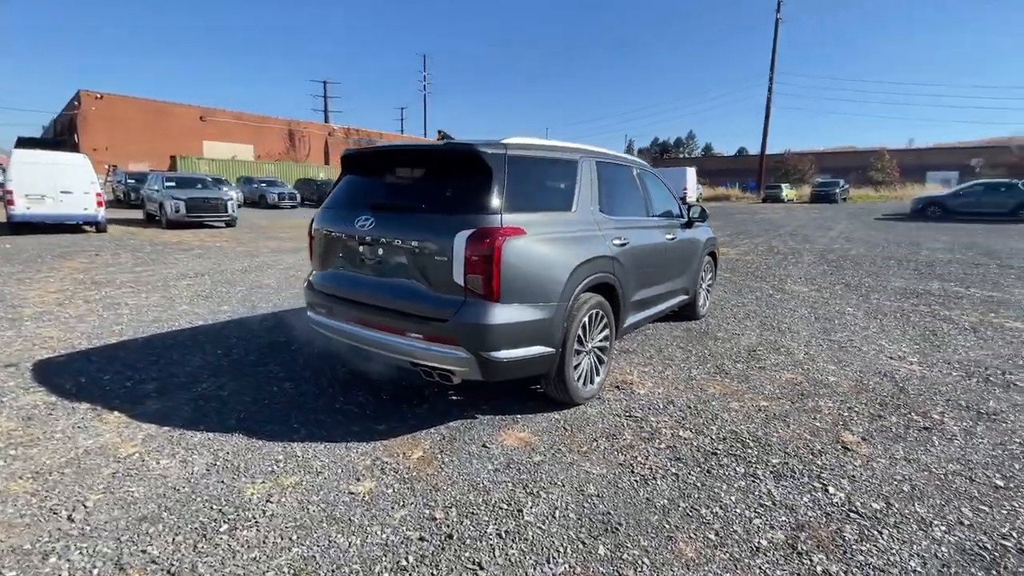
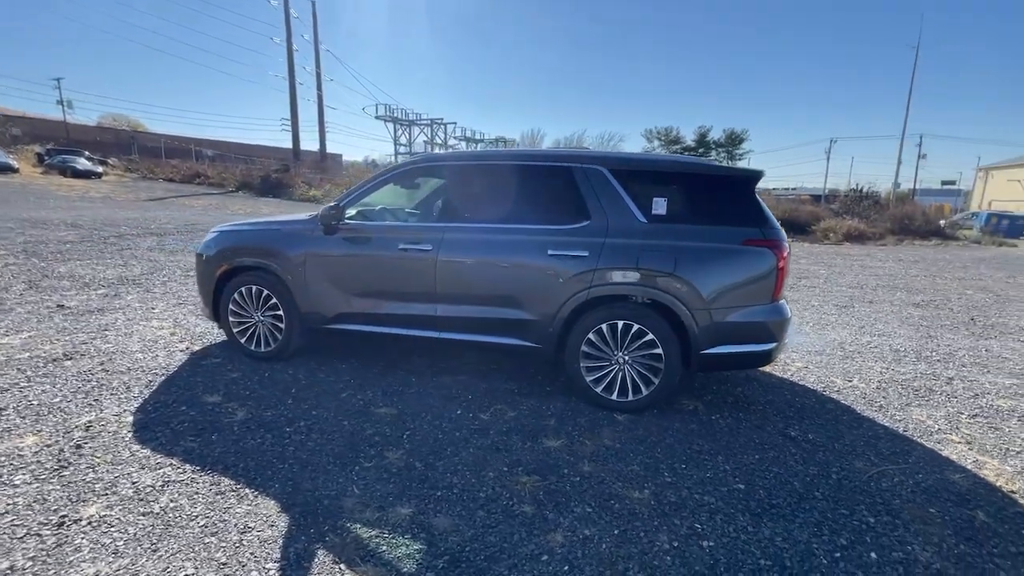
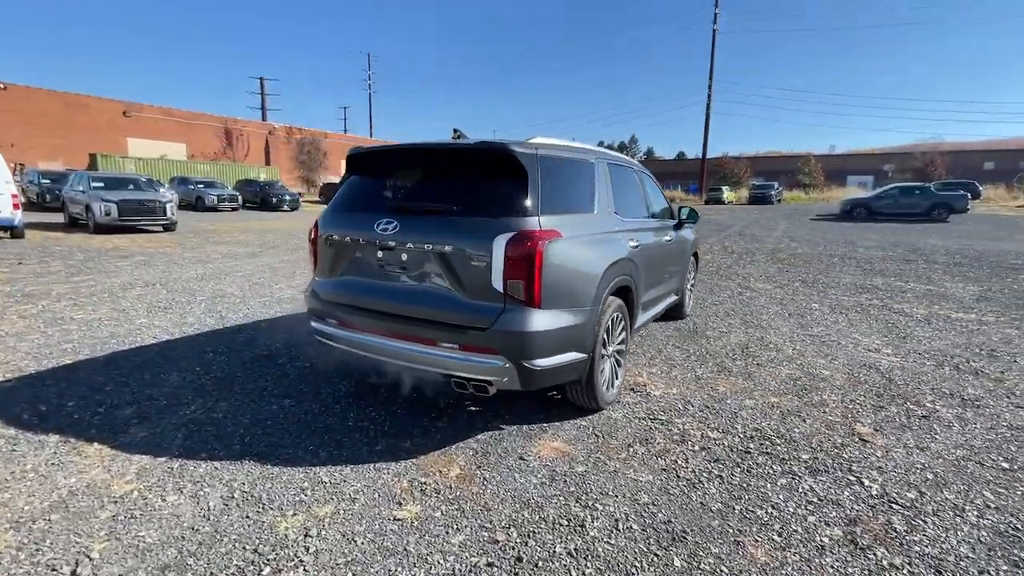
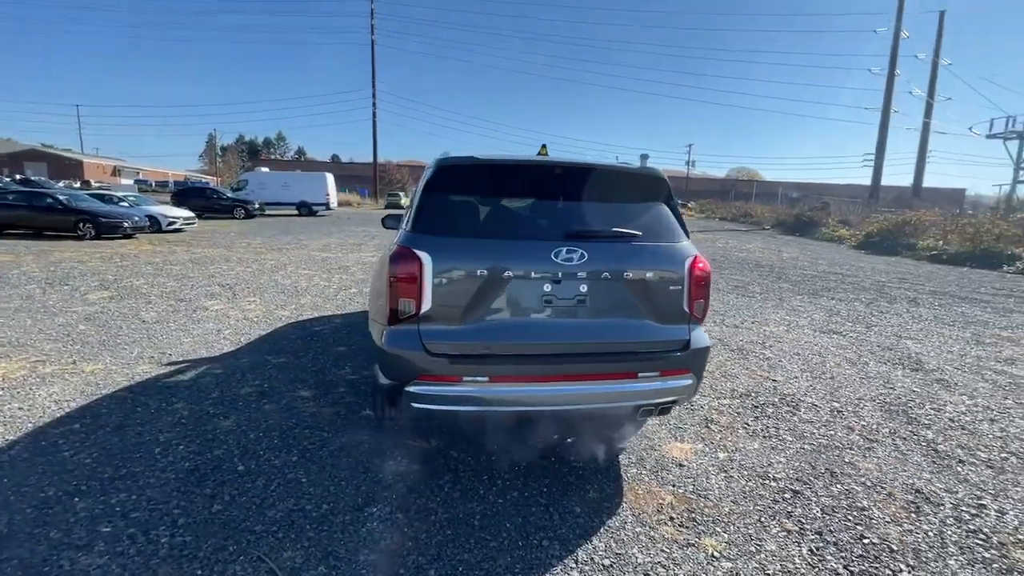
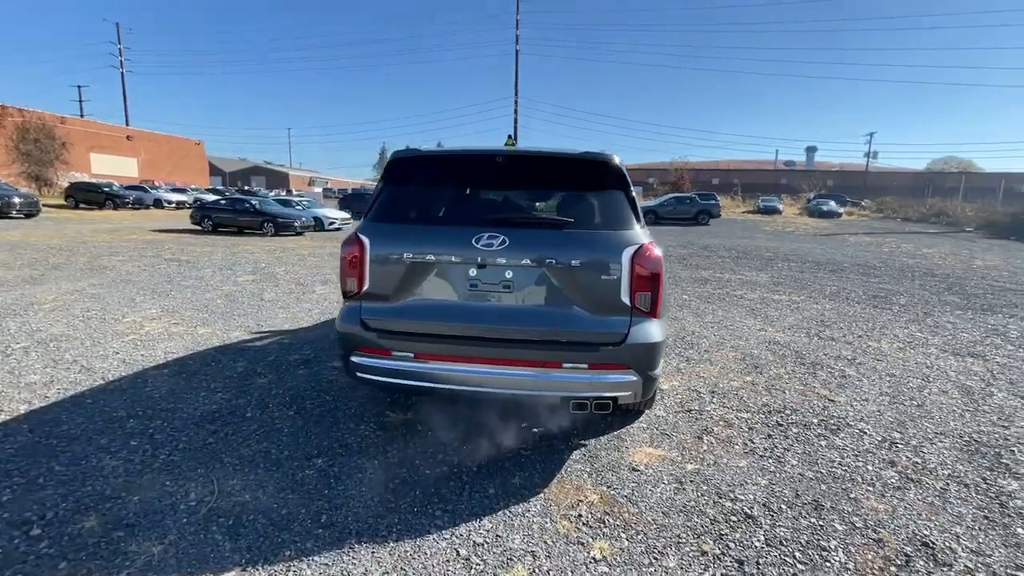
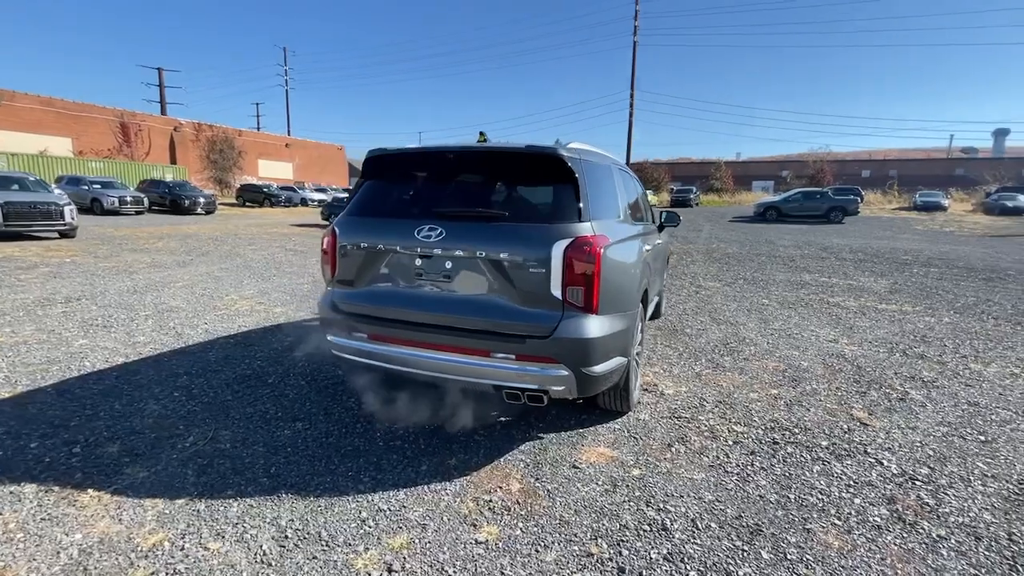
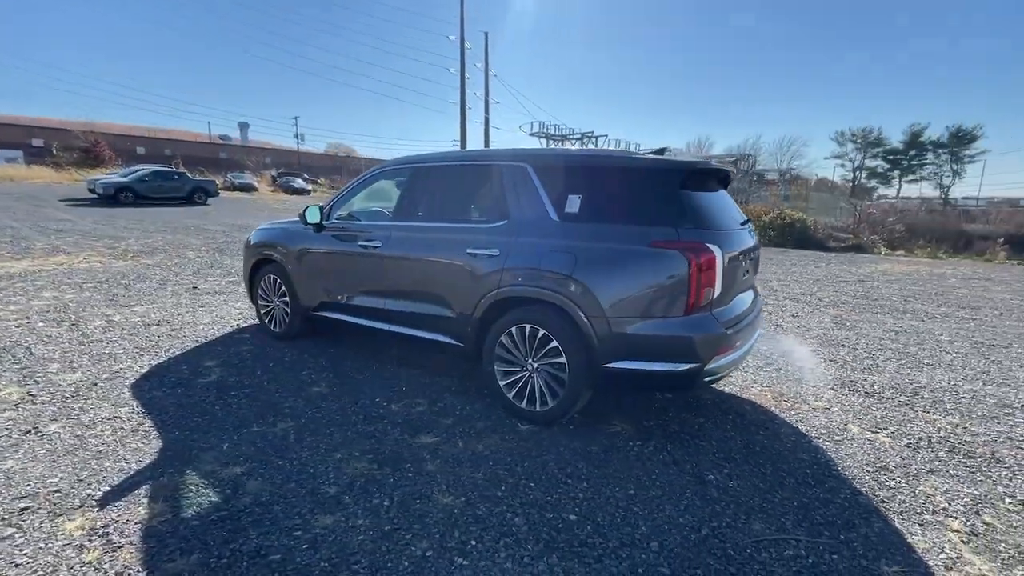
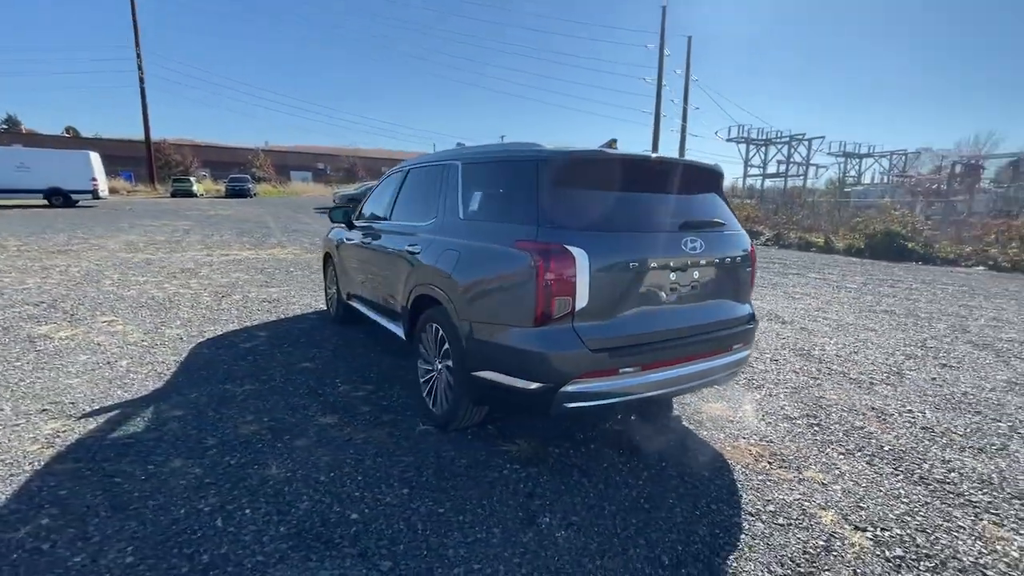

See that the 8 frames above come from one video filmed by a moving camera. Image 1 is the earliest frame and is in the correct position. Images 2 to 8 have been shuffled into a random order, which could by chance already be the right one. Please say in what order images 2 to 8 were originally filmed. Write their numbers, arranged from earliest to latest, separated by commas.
3, 6, 5, 4, 8, 7, 2
